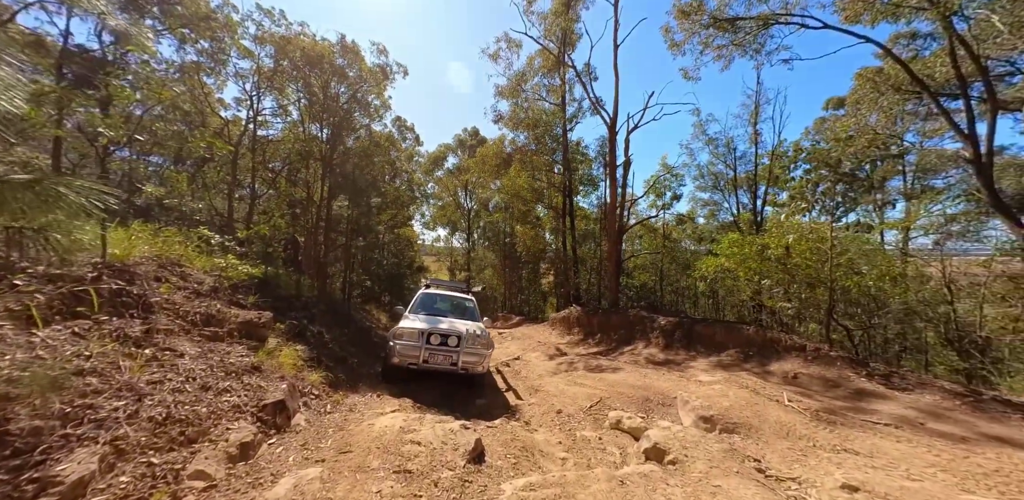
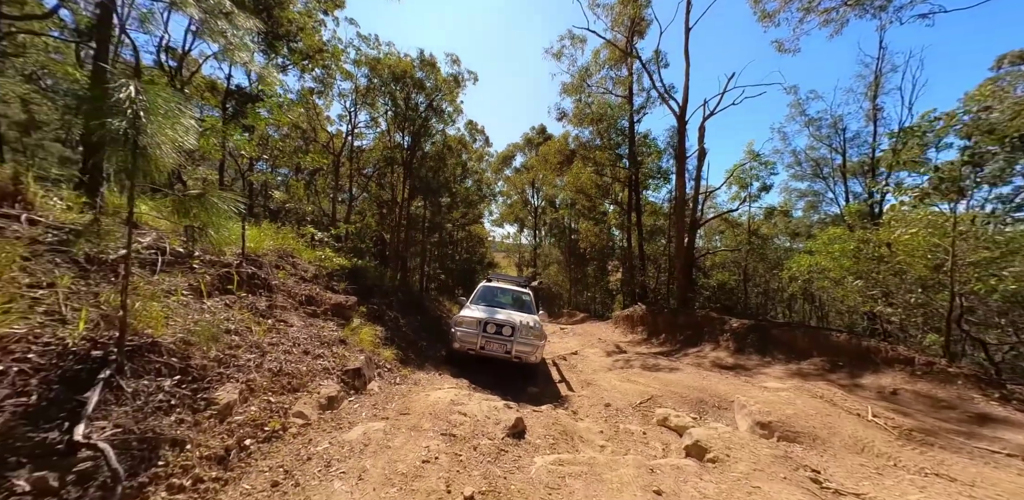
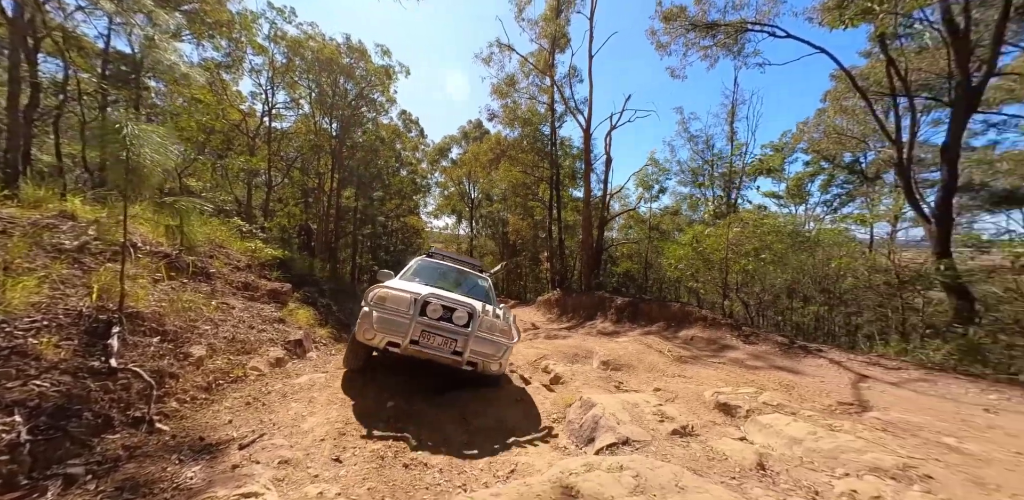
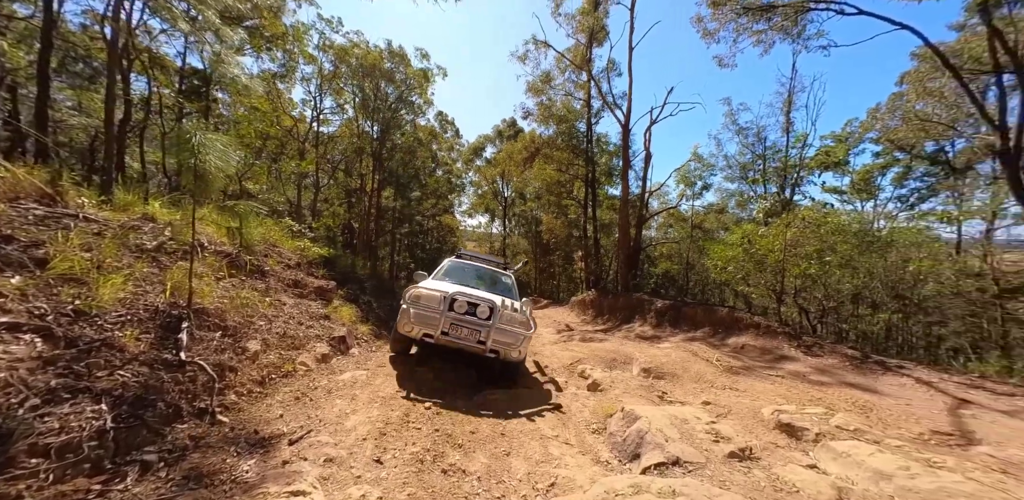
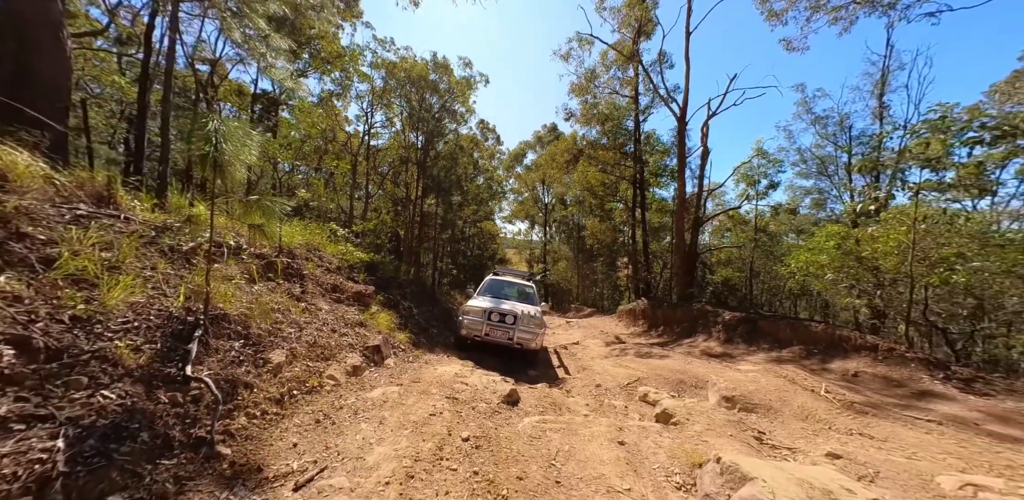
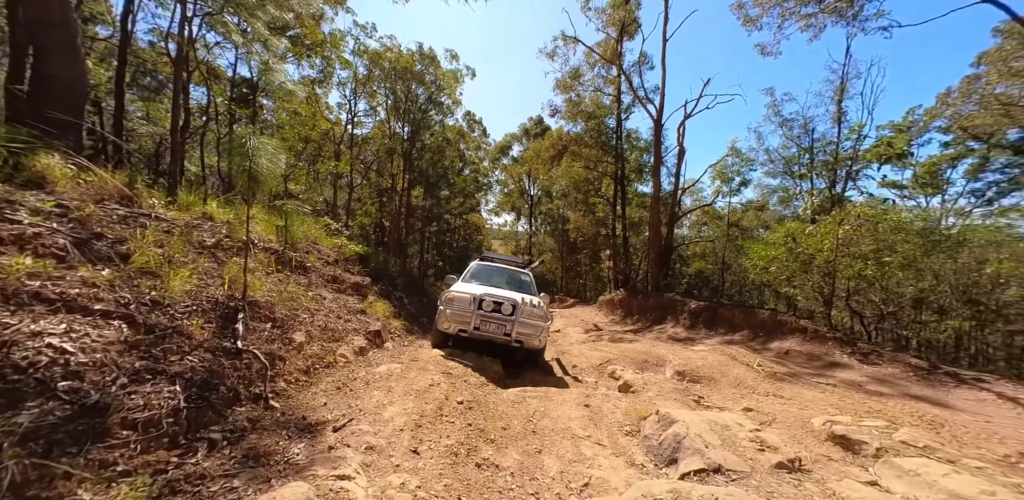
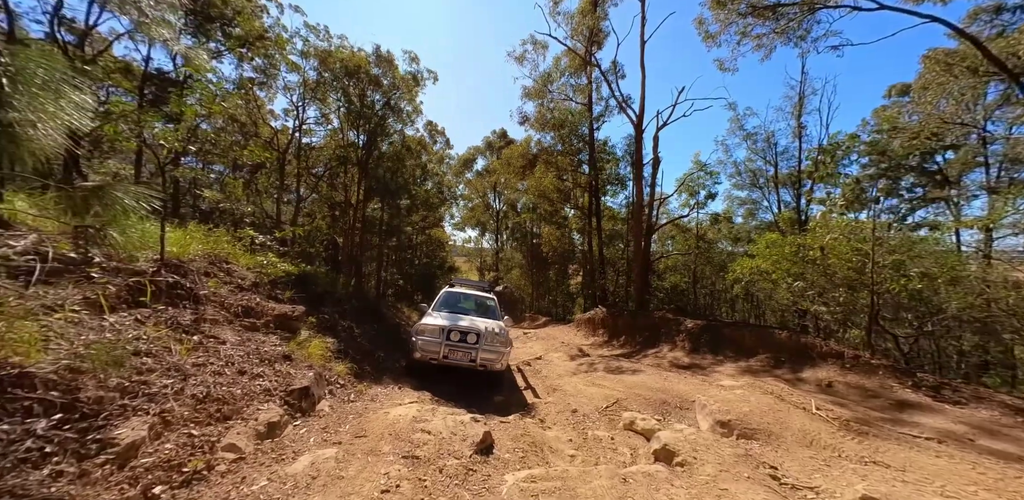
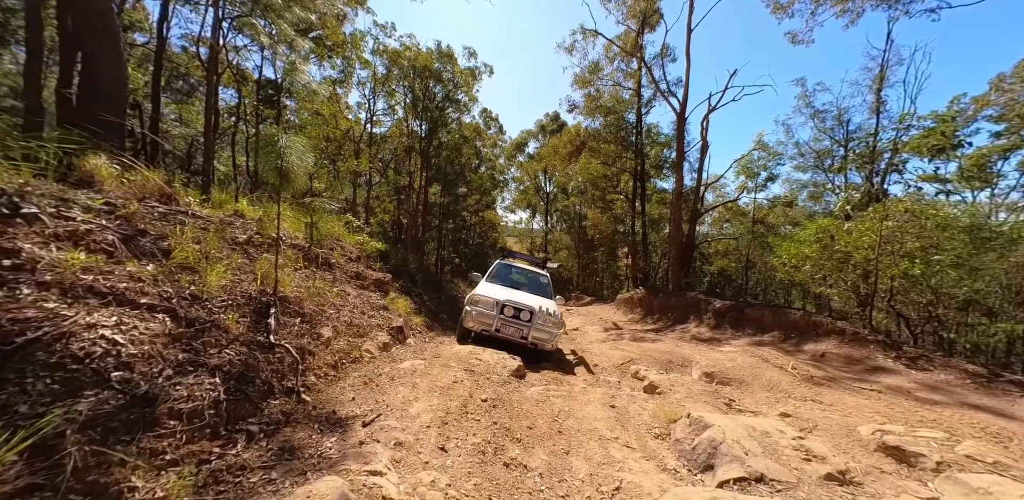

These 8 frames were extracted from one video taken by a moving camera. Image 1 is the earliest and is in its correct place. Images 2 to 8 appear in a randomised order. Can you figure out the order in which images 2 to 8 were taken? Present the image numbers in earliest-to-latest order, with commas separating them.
7, 2, 5, 8, 6, 4, 3
